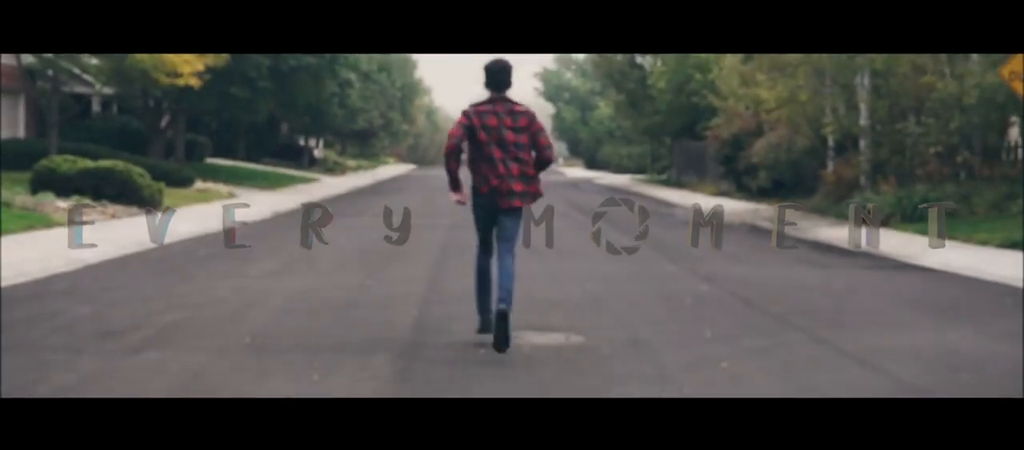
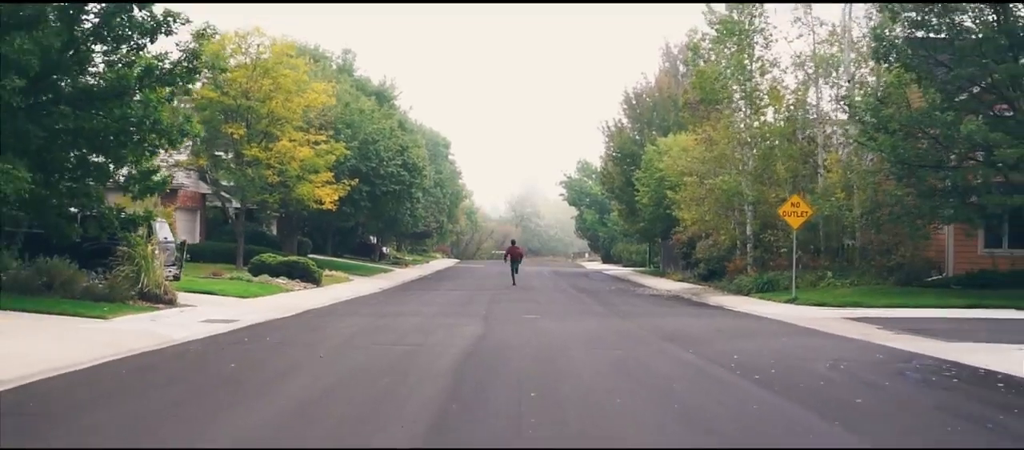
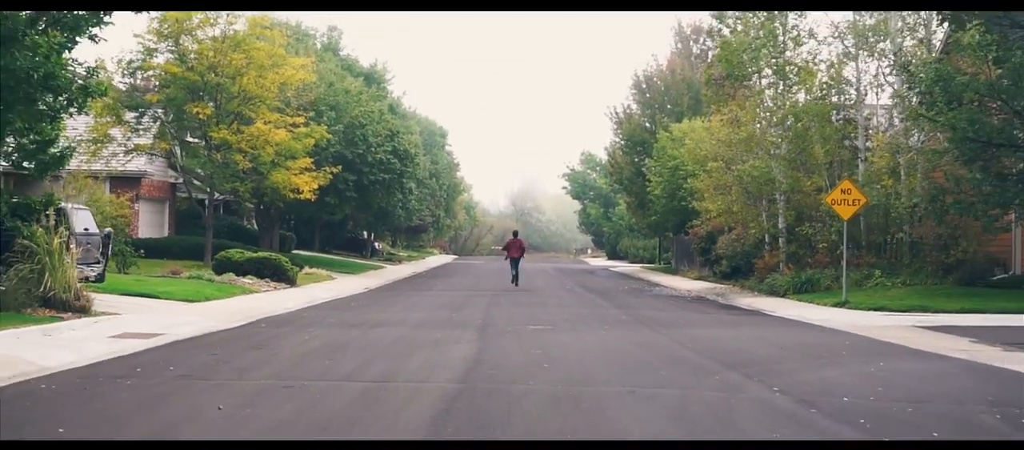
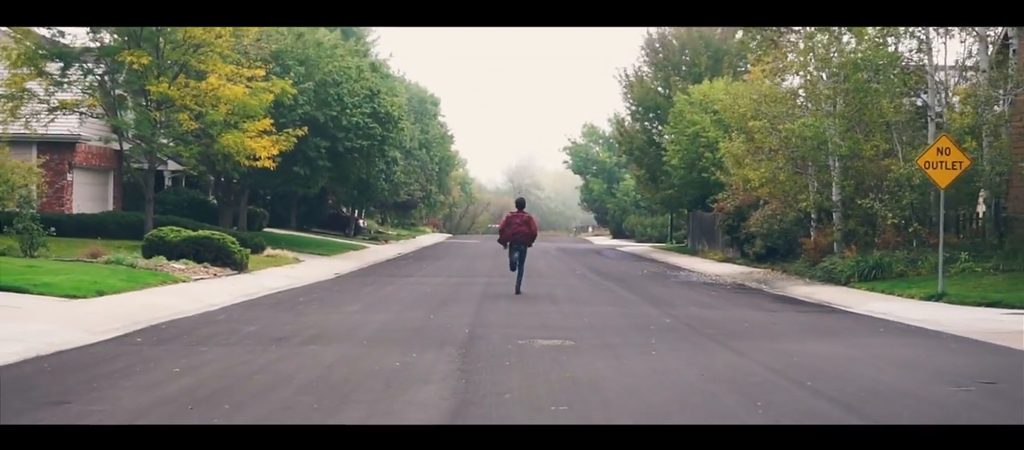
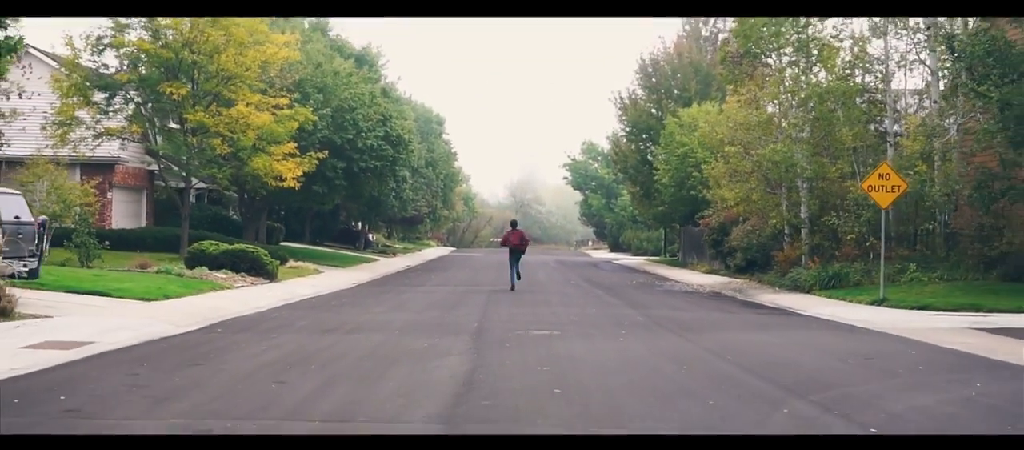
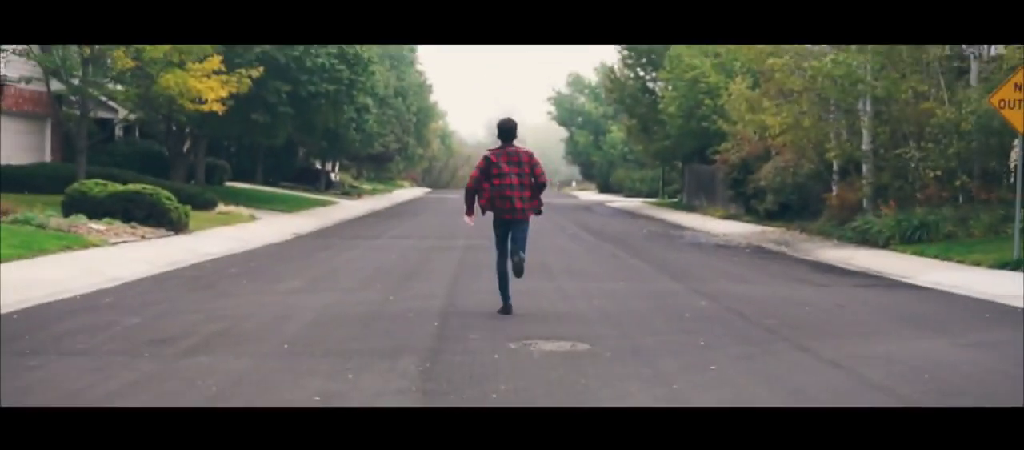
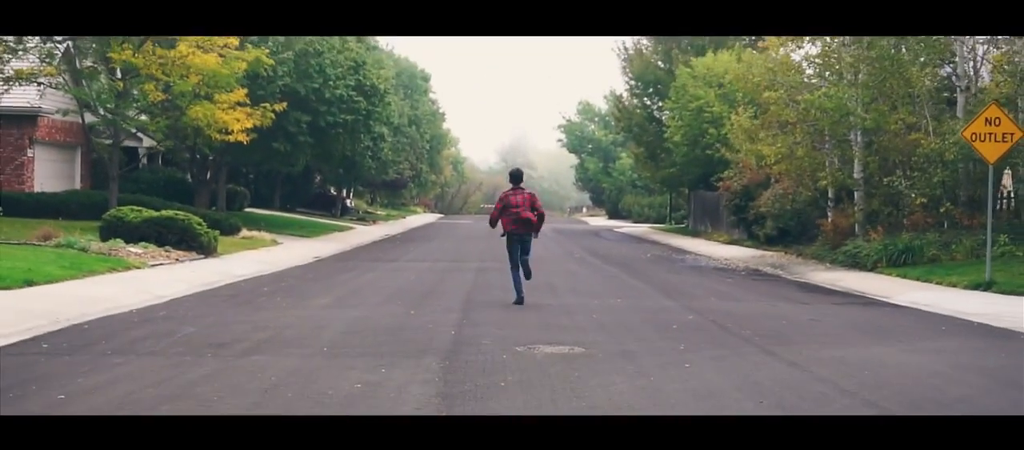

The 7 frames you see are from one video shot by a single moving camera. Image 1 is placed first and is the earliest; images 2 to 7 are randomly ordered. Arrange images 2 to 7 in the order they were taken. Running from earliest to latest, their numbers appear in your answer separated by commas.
6, 7, 4, 5, 3, 2
